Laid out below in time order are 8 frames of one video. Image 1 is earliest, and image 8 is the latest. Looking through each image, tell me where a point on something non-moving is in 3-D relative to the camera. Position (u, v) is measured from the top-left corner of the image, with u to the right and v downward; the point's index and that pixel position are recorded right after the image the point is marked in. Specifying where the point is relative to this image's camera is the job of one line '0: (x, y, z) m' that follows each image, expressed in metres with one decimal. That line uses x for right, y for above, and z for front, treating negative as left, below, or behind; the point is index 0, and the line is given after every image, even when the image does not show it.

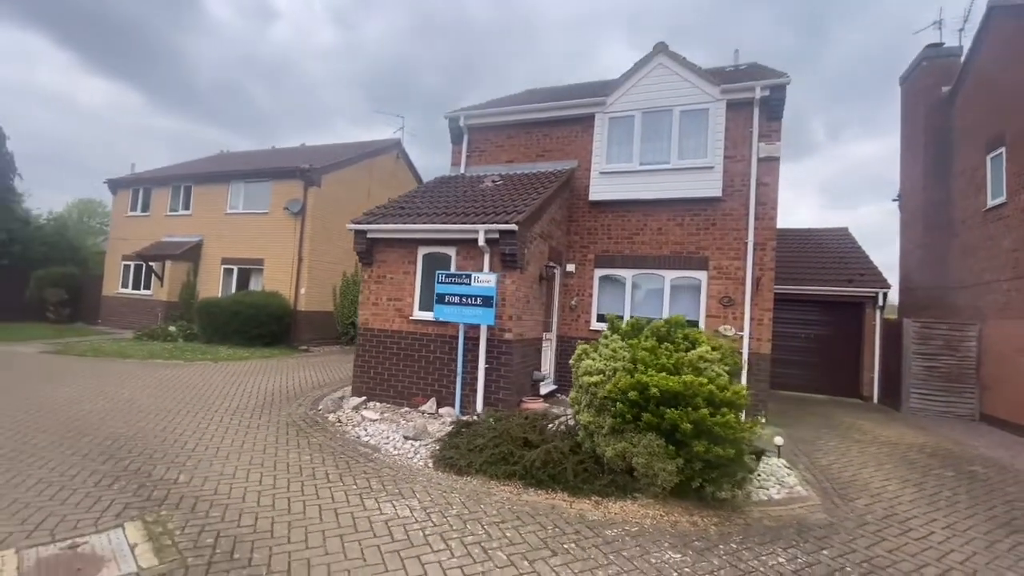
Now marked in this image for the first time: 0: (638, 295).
0: (+2.5, -0.1, +9.6) m
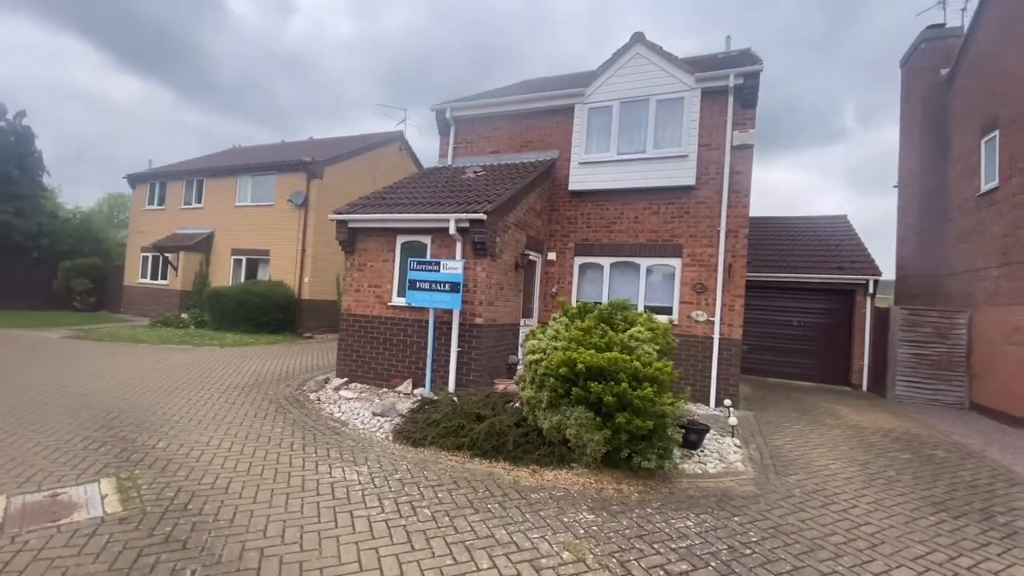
0: (+2.1, +0.1, +9.8) m
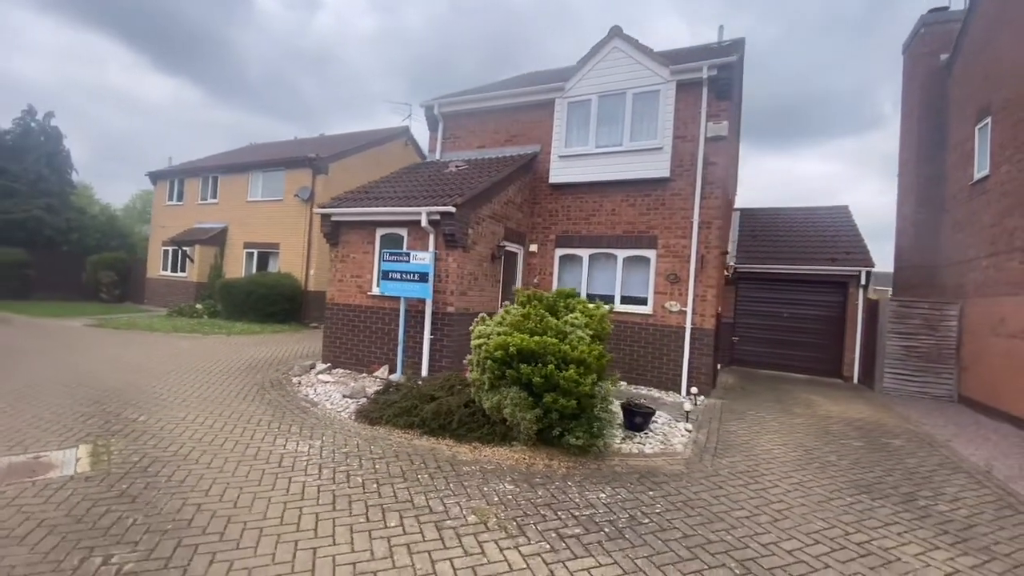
0: (+1.7, +0.3, +10.0) m
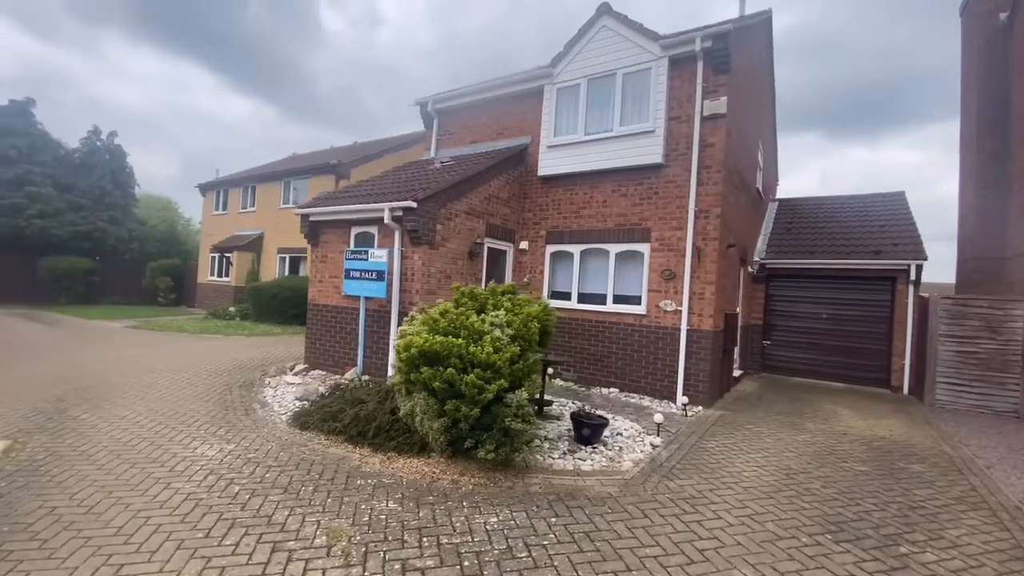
0: (+1.5, +0.3, +9.3) m
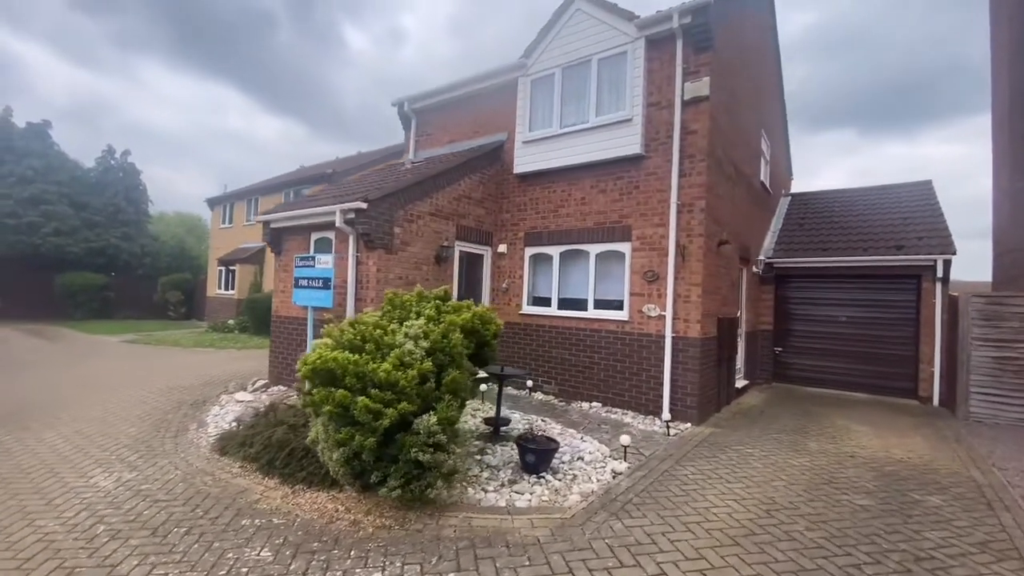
0: (+1.0, +0.3, +8.6) m
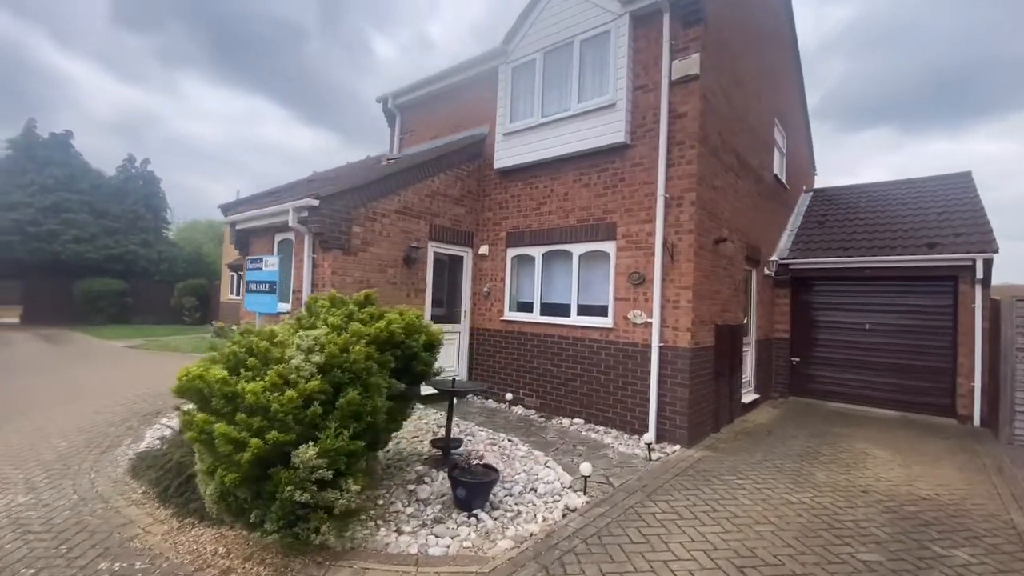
0: (+0.6, +0.2, +7.8) m
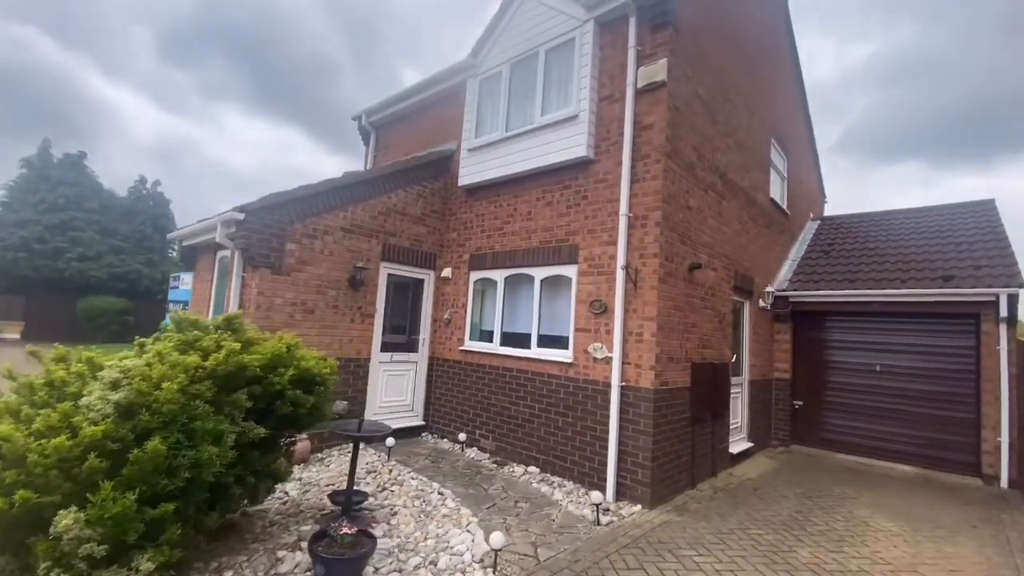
0: (0.0, -0.2, +7.1) m
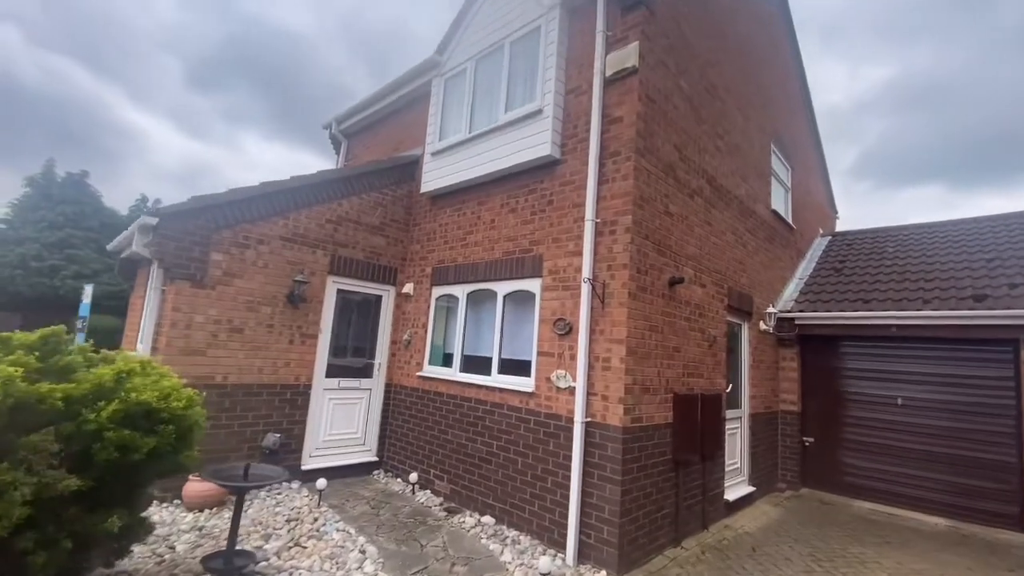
0: (-0.5, -0.5, +6.3) m
